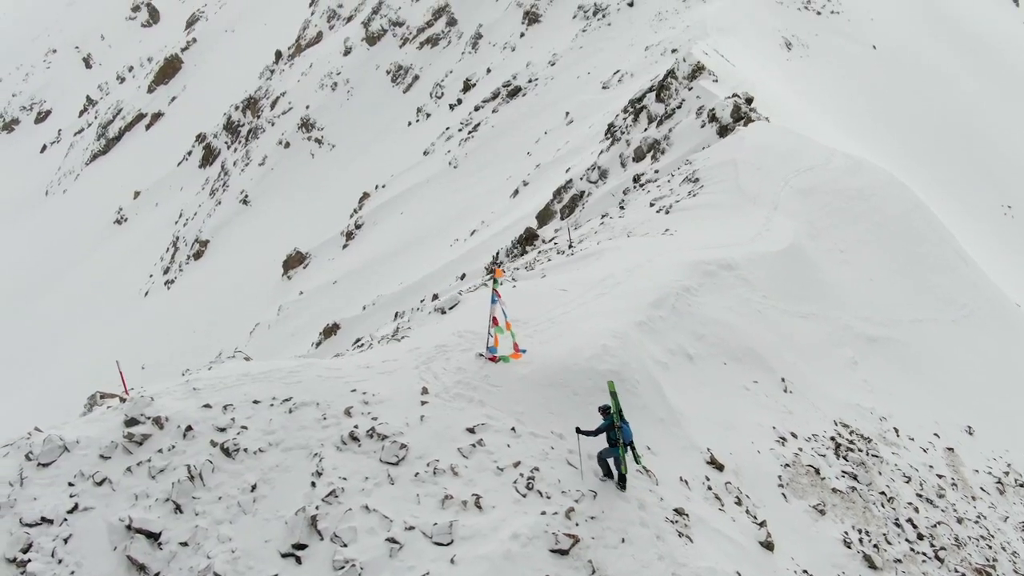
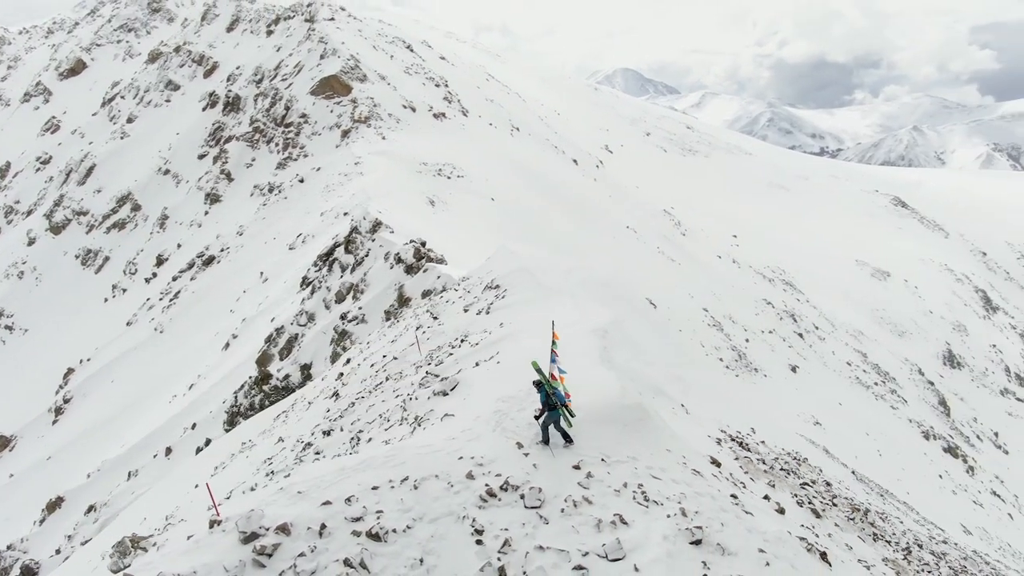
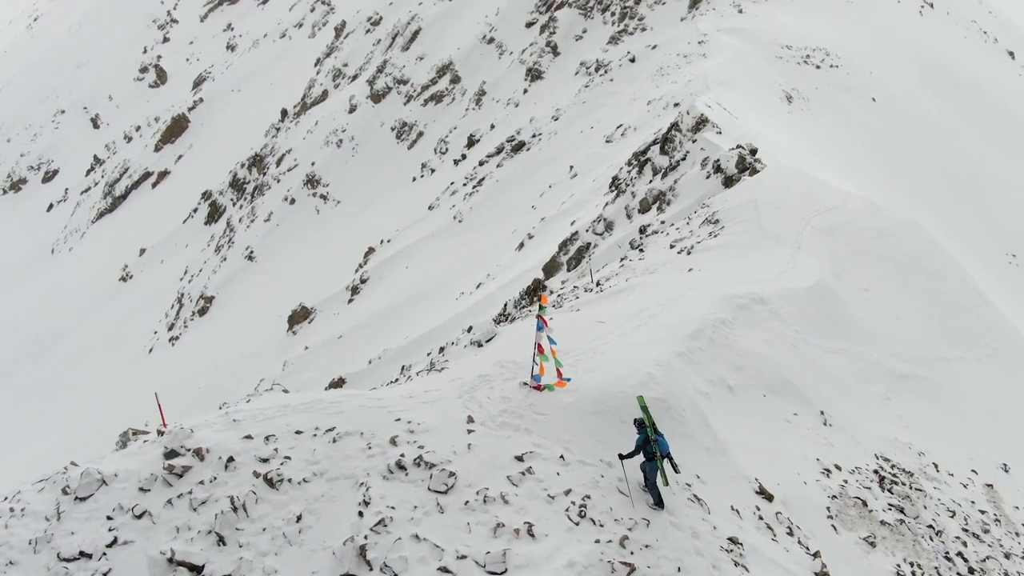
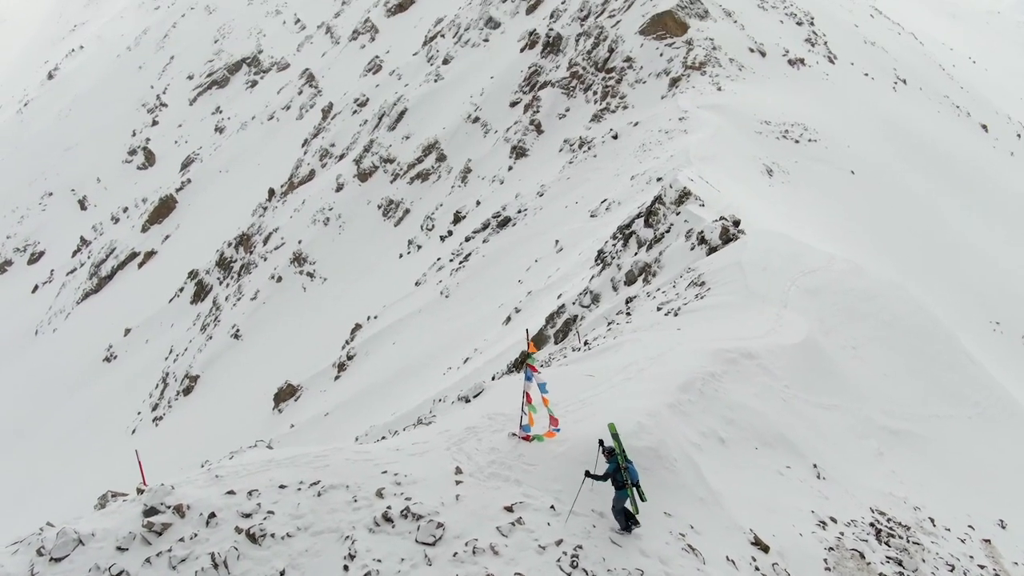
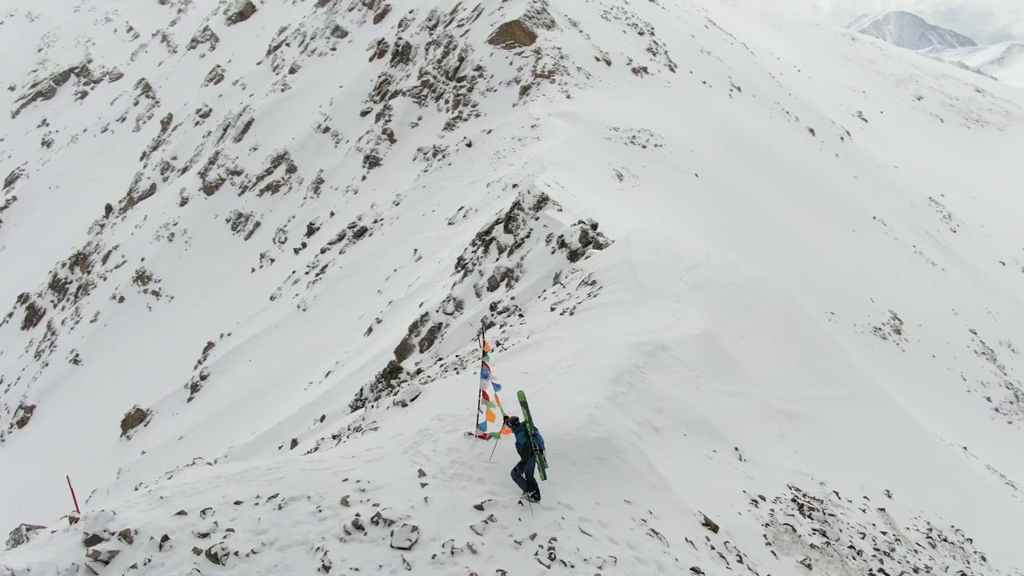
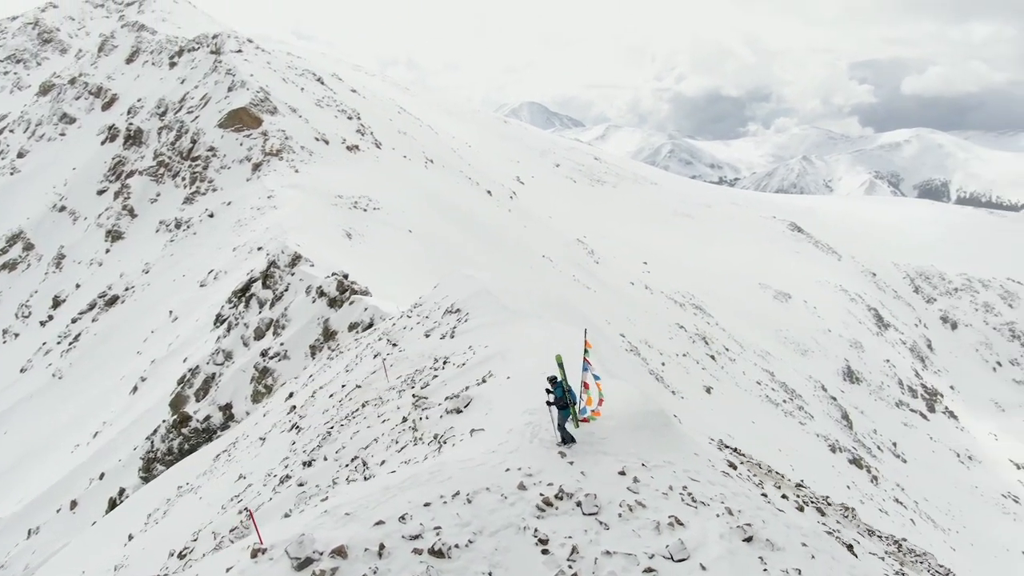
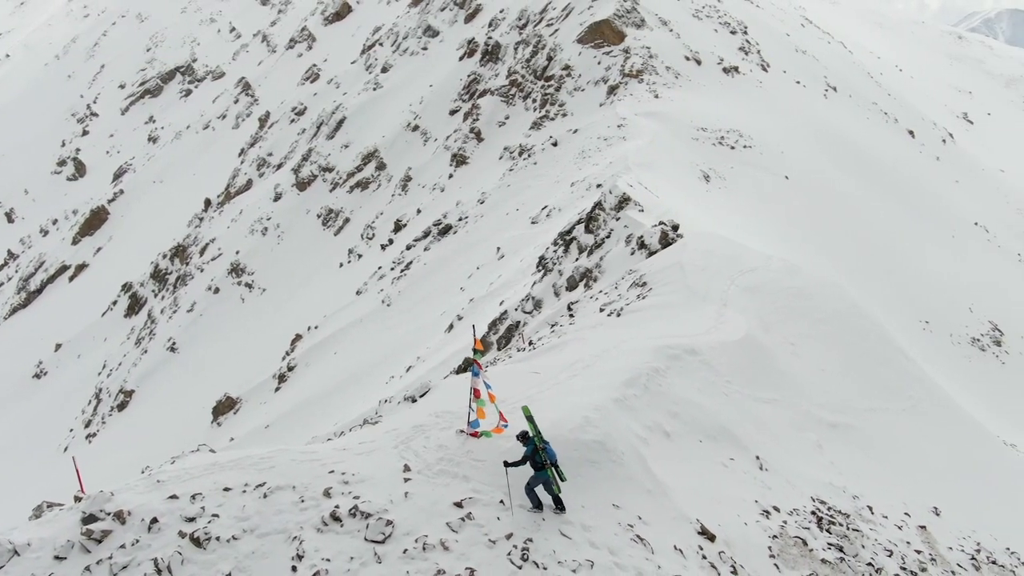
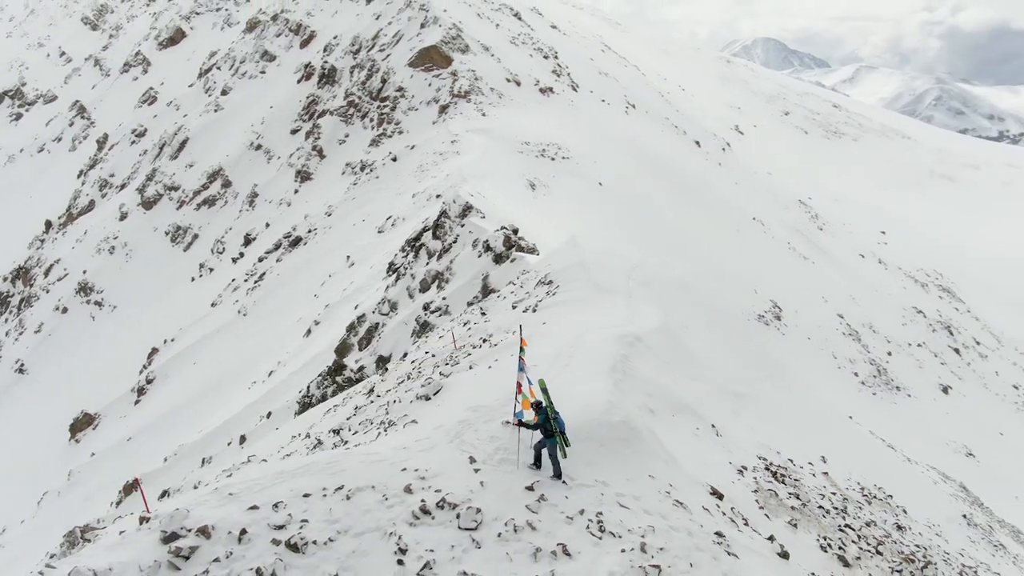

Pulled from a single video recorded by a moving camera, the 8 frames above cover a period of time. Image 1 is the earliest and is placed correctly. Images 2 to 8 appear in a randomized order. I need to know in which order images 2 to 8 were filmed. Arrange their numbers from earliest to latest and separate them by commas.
3, 4, 7, 5, 8, 2, 6
